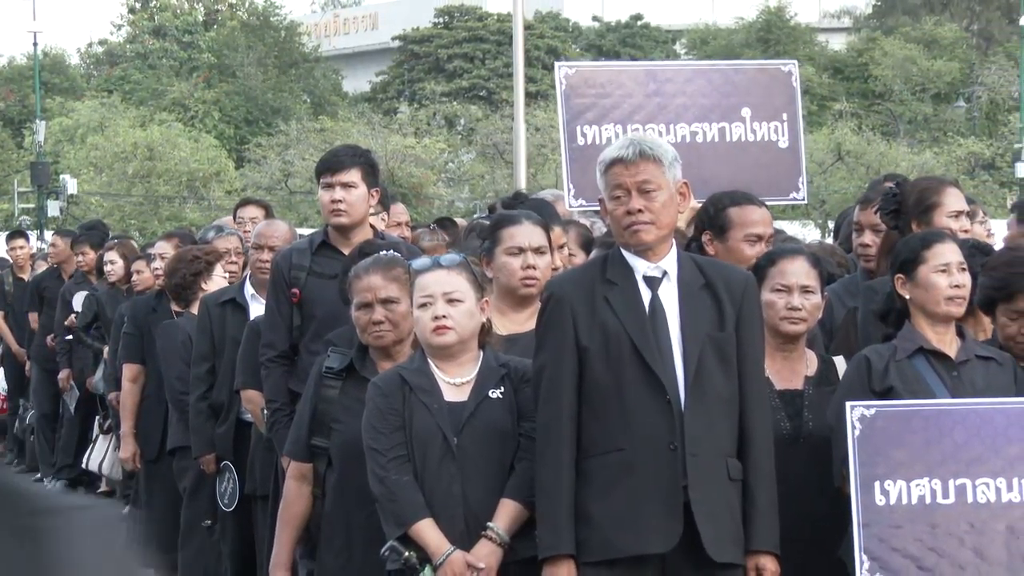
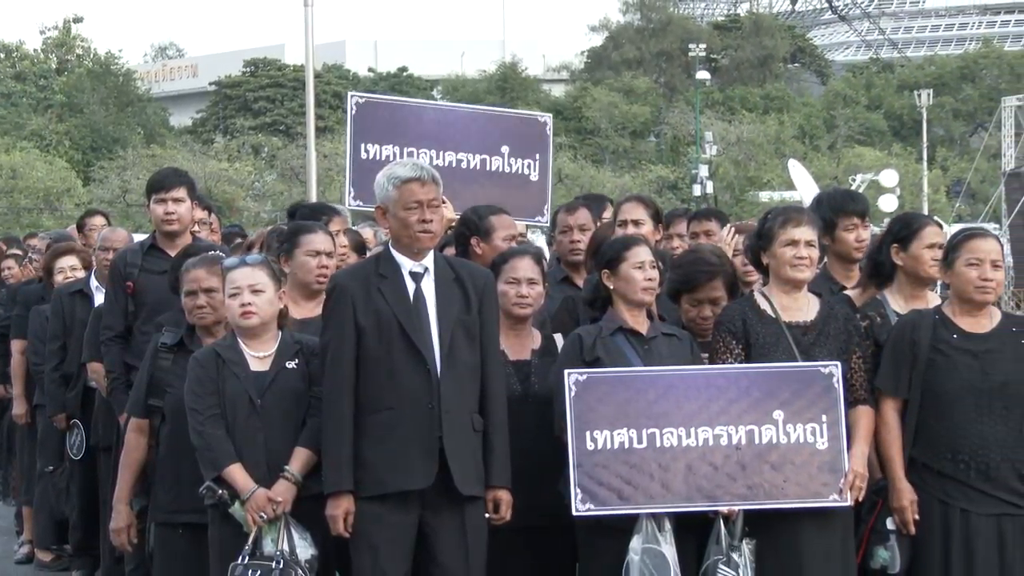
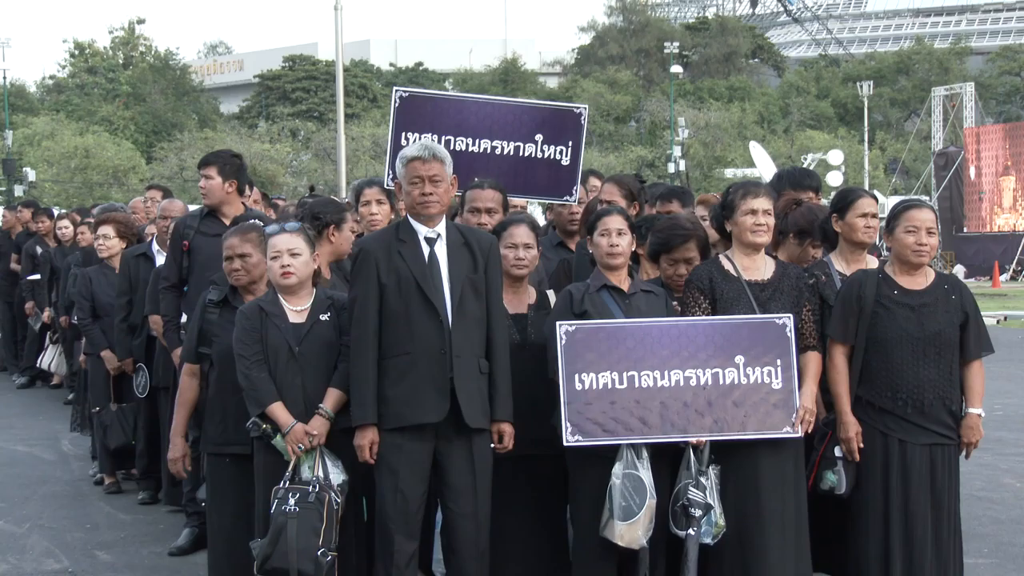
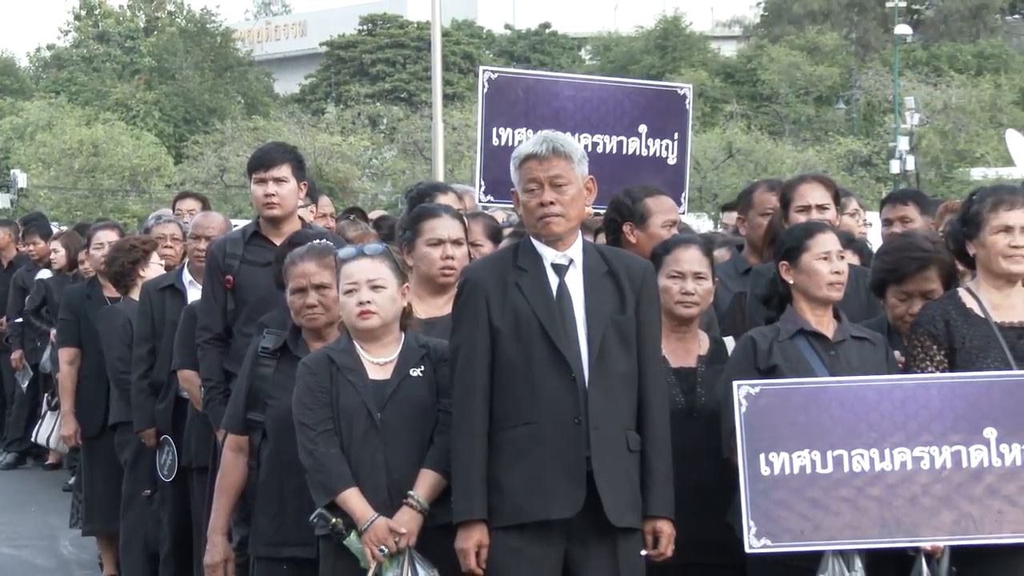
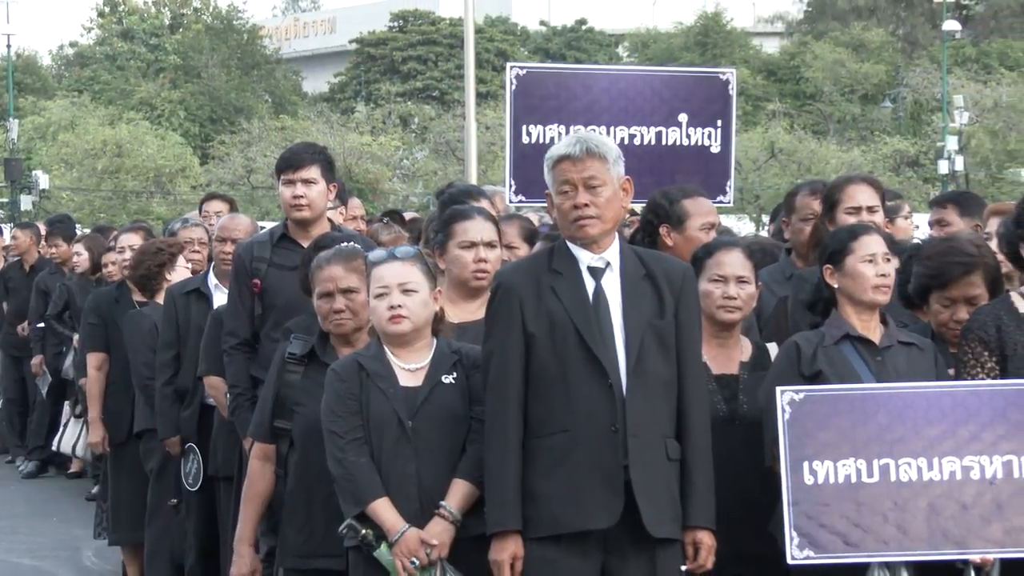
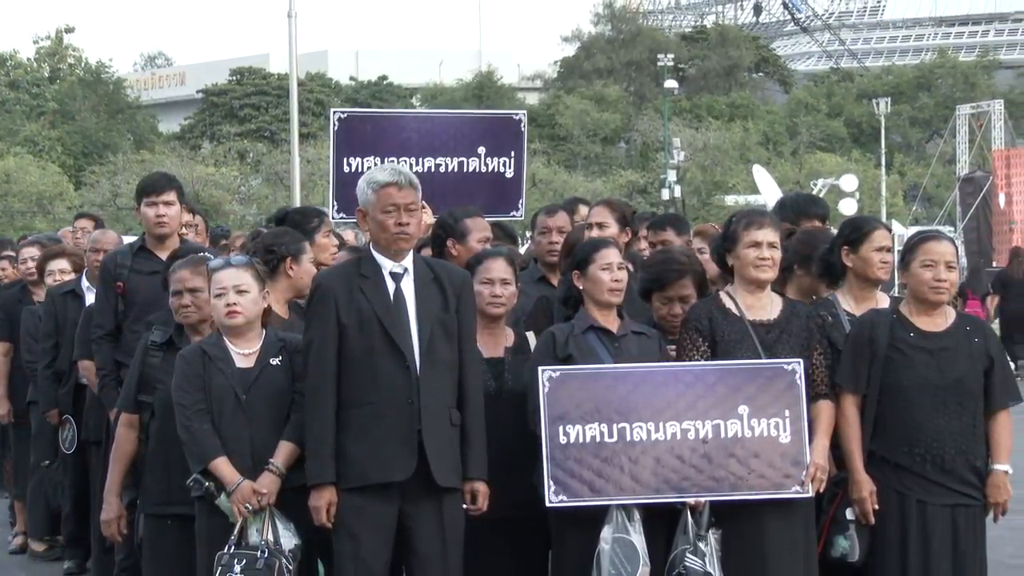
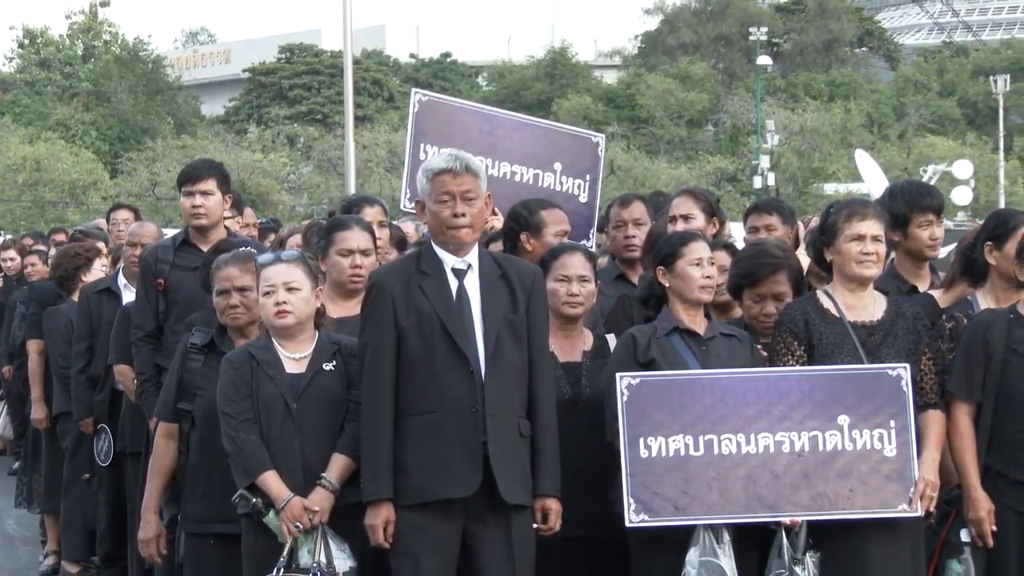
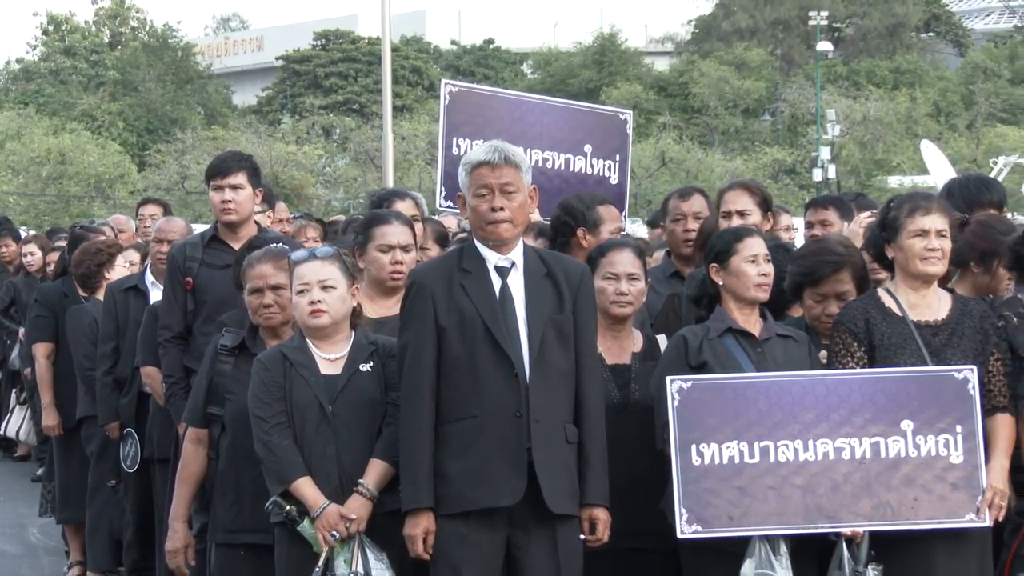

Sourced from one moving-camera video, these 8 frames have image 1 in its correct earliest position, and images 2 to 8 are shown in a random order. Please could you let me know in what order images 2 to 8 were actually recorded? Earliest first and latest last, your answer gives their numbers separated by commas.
5, 4, 8, 7, 2, 6, 3
